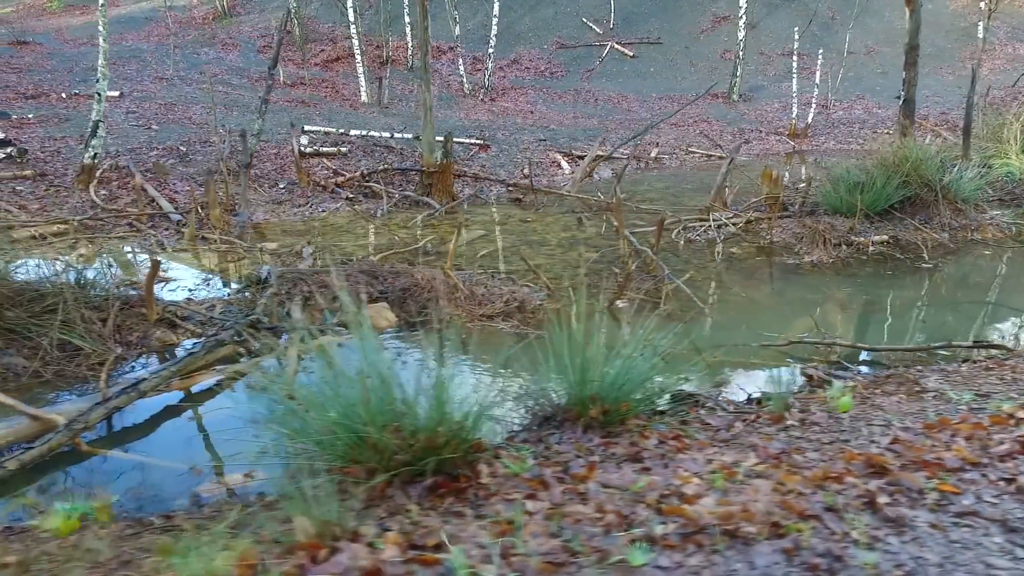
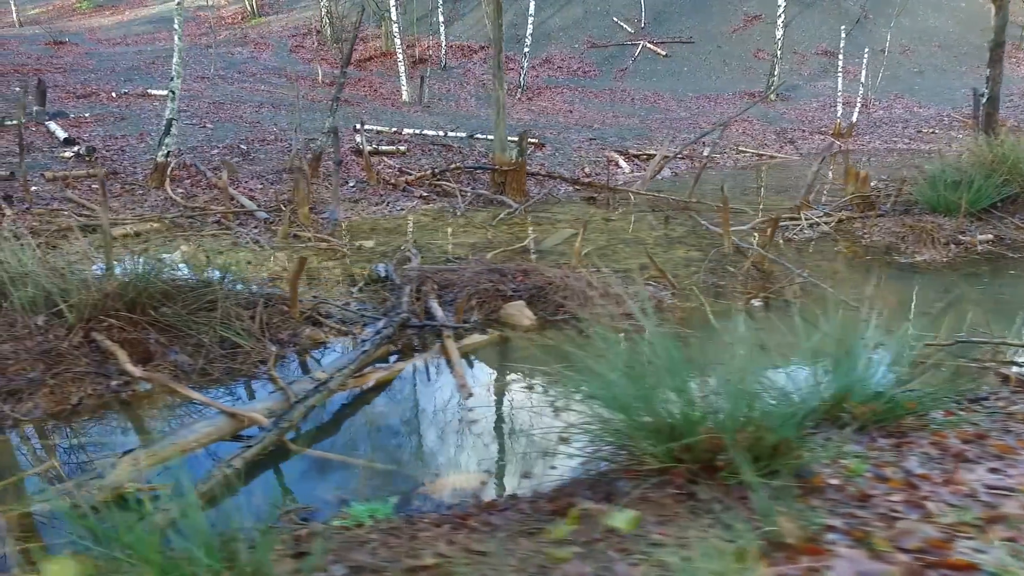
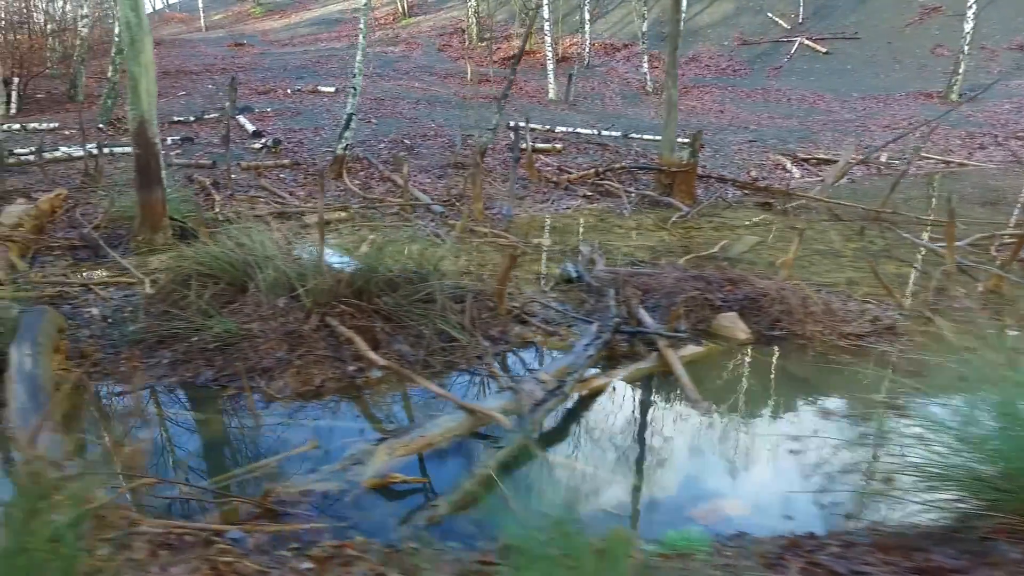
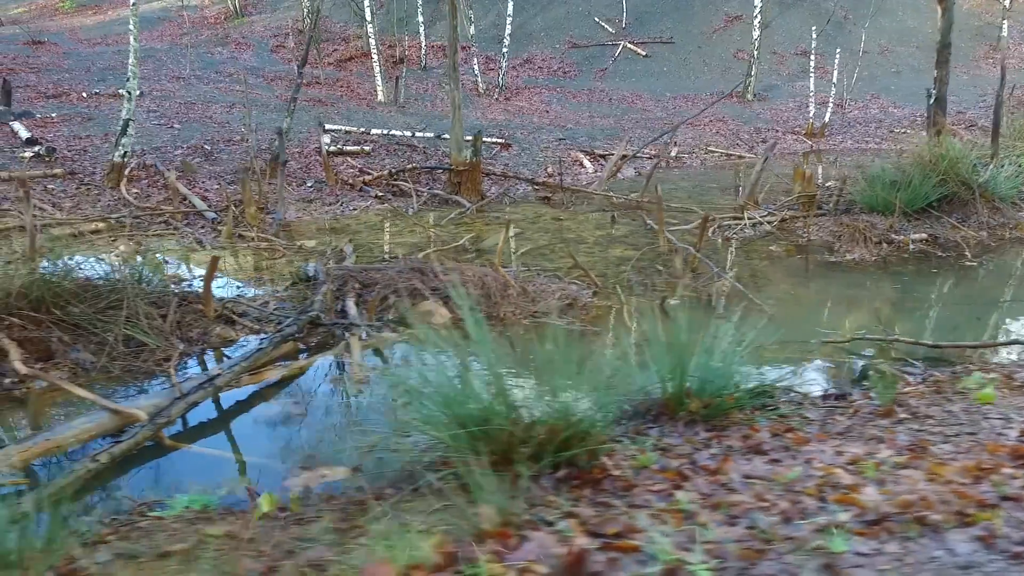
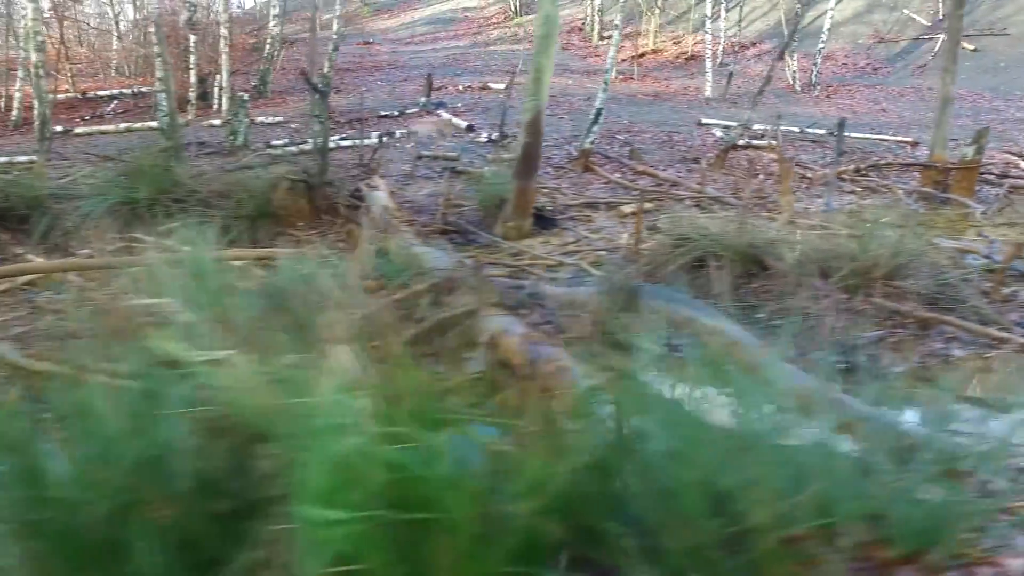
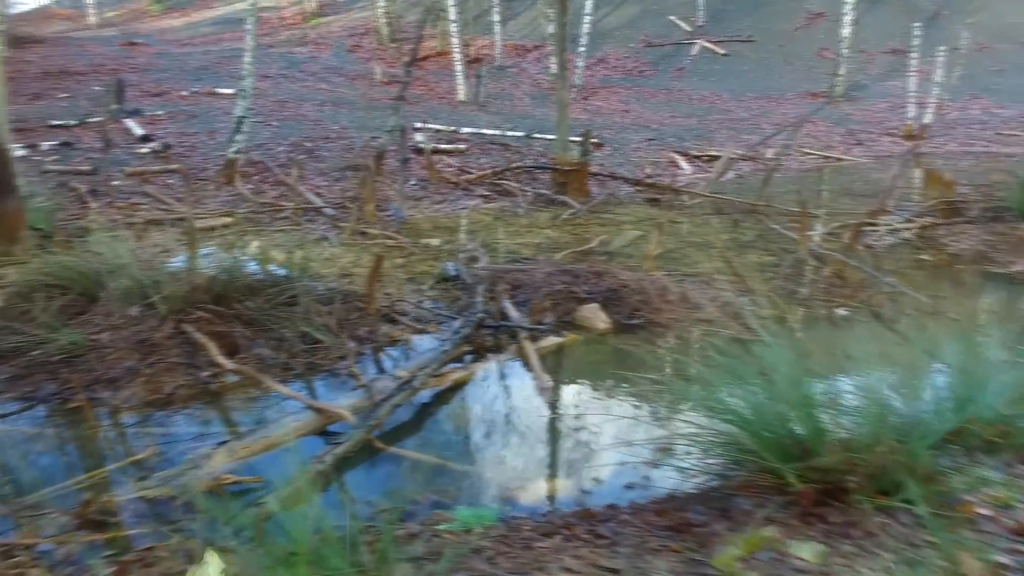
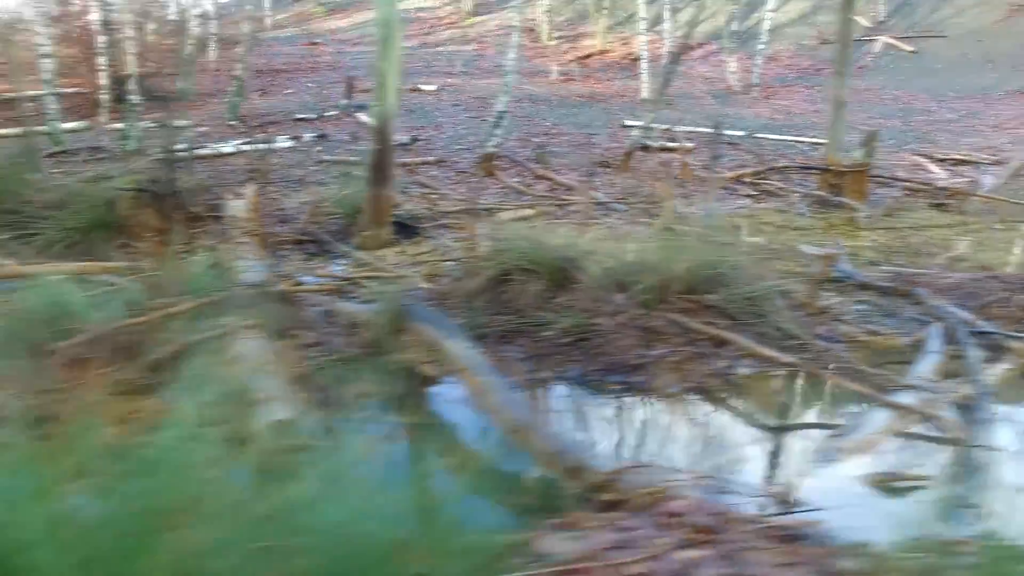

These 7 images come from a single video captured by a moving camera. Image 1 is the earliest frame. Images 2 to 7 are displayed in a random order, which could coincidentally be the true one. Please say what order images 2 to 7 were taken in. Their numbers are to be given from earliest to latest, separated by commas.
4, 2, 6, 3, 7, 5
